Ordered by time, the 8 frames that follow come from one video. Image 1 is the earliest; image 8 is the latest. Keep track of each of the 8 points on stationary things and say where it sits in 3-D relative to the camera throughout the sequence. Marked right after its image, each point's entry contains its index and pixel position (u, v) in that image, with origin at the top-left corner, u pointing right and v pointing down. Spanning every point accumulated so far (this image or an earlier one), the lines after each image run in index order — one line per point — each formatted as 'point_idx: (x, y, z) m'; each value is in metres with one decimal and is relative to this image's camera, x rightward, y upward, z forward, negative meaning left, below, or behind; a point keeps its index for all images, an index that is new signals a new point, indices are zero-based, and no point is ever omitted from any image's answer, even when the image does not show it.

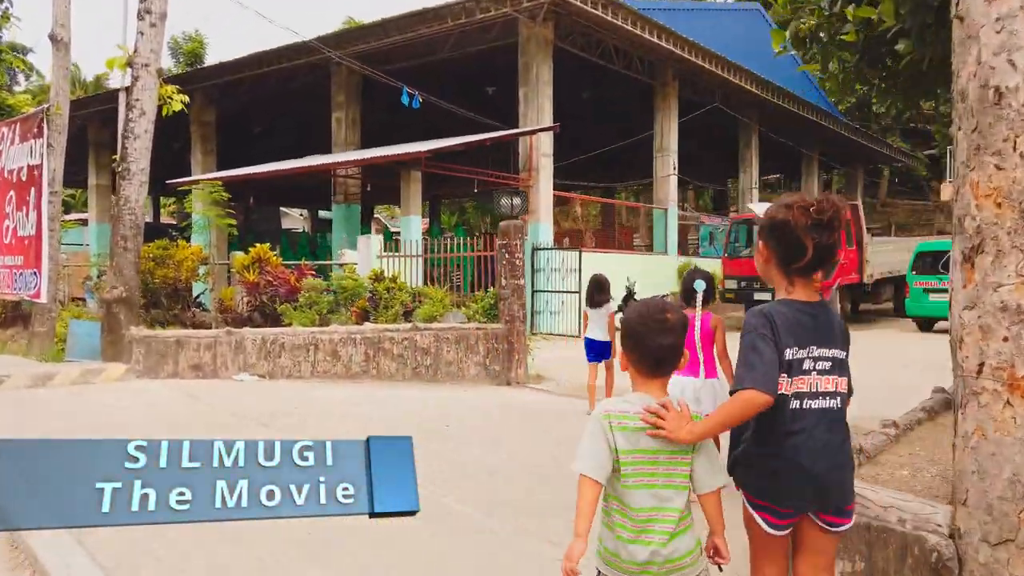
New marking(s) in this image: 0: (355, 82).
0: (-3.8, +4.9, +18.3) m
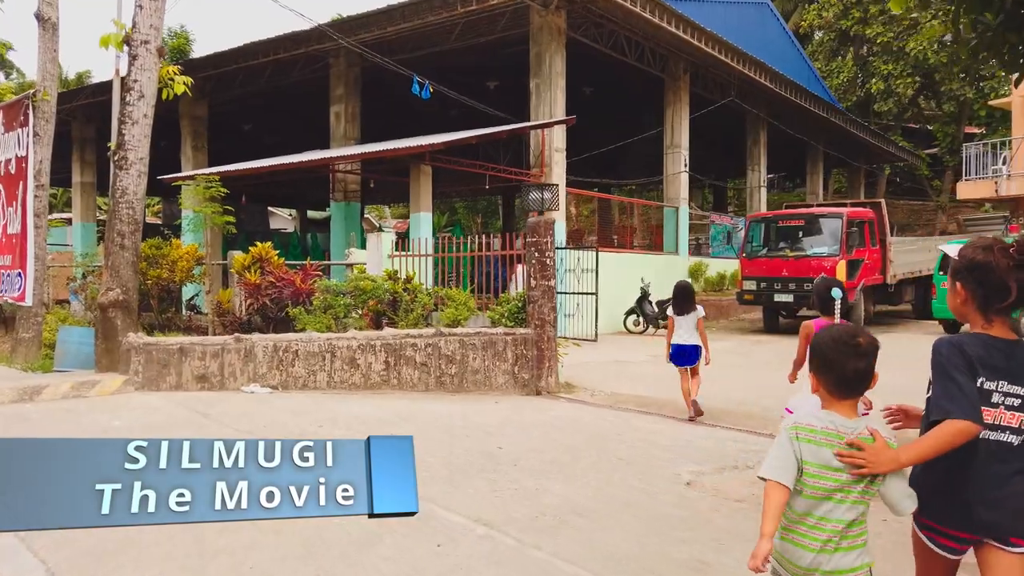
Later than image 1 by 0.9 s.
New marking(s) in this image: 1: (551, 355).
0: (-3.6, +4.9, +17.6) m
1: (+0.4, -0.7, +8.6) m
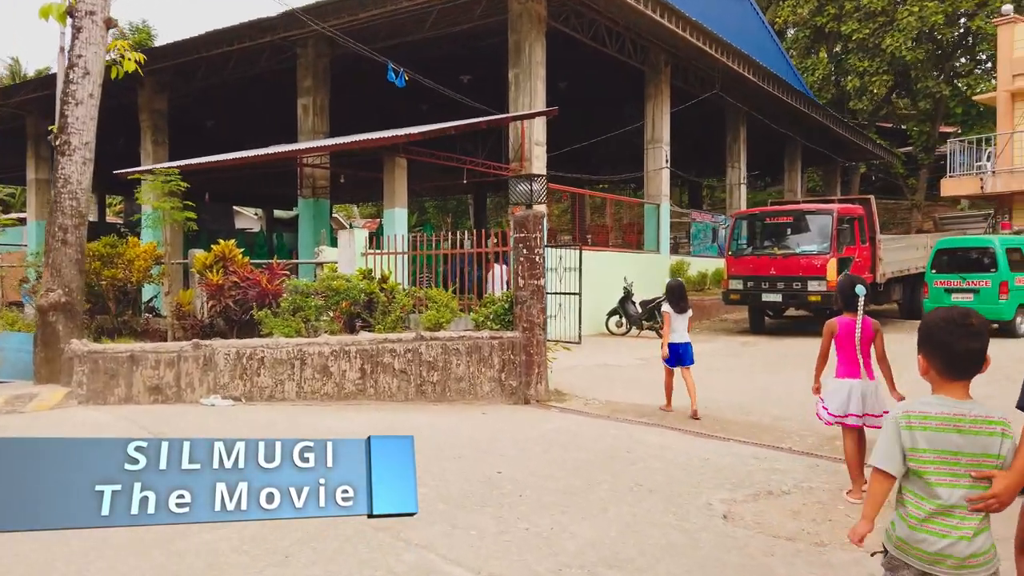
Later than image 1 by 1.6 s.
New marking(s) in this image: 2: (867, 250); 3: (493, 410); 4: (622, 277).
0: (-4.1, +4.9, +16.7) m
1: (+0.3, -0.7, +8.0) m
2: (+7.0, +0.8, +15.1) m
3: (-0.2, -1.2, +7.5) m
4: (+2.4, +0.2, +16.7) m
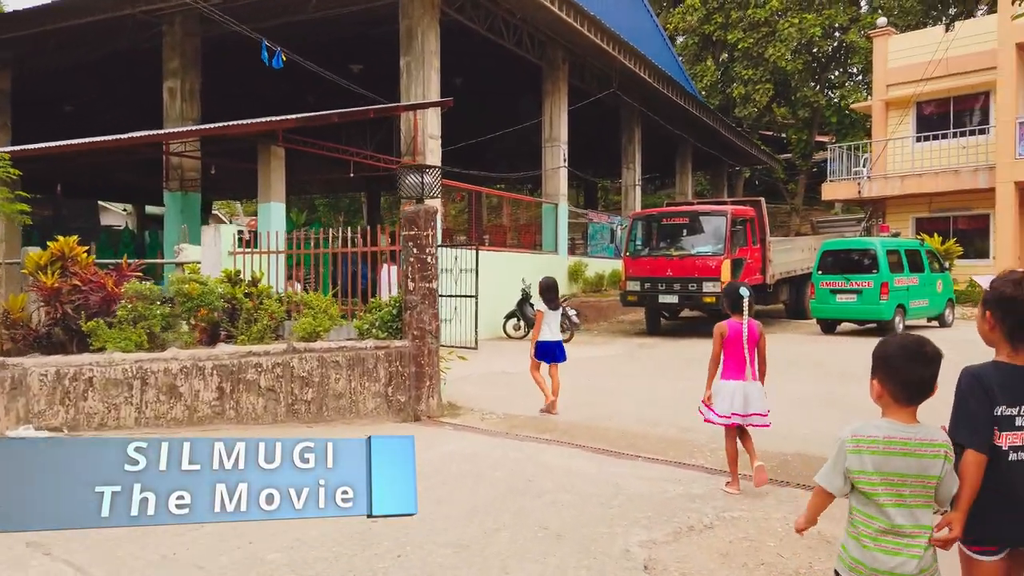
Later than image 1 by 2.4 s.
0: (-6.4, +4.8, +15.3) m
1: (-0.7, -0.8, +7.2) m
2: (+4.9, +0.7, +15.2) m
3: (-1.2, -1.2, +6.7) m
4: (+0.2, +0.2, +16.1) m
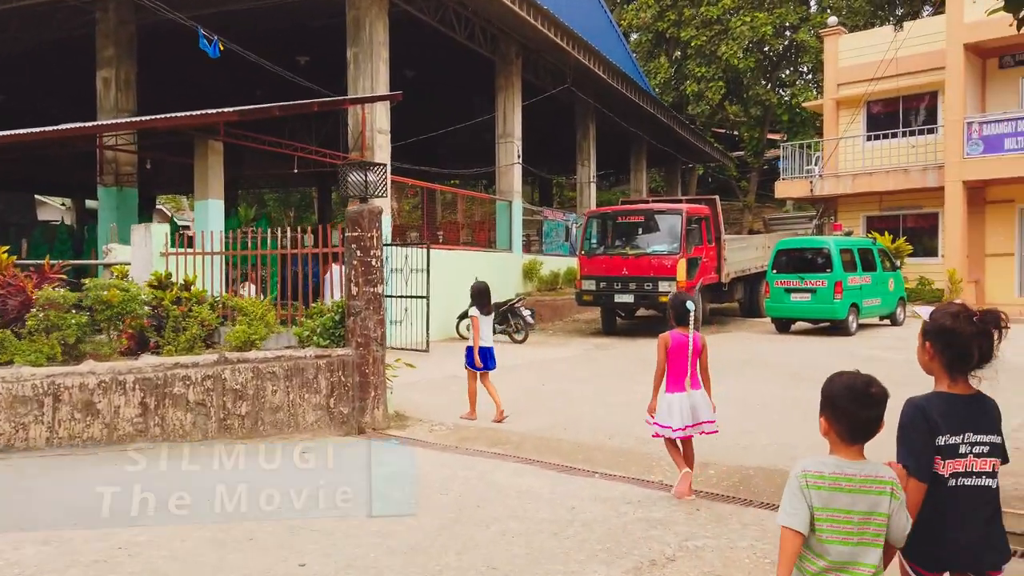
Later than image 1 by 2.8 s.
0: (-7.3, +4.8, +14.5) m
1: (-1.2, -0.8, +6.8) m
2: (+4.0, +0.8, +15.1) m
3: (-1.6, -1.3, +6.3) m
4: (-0.8, +0.2, +15.7) m
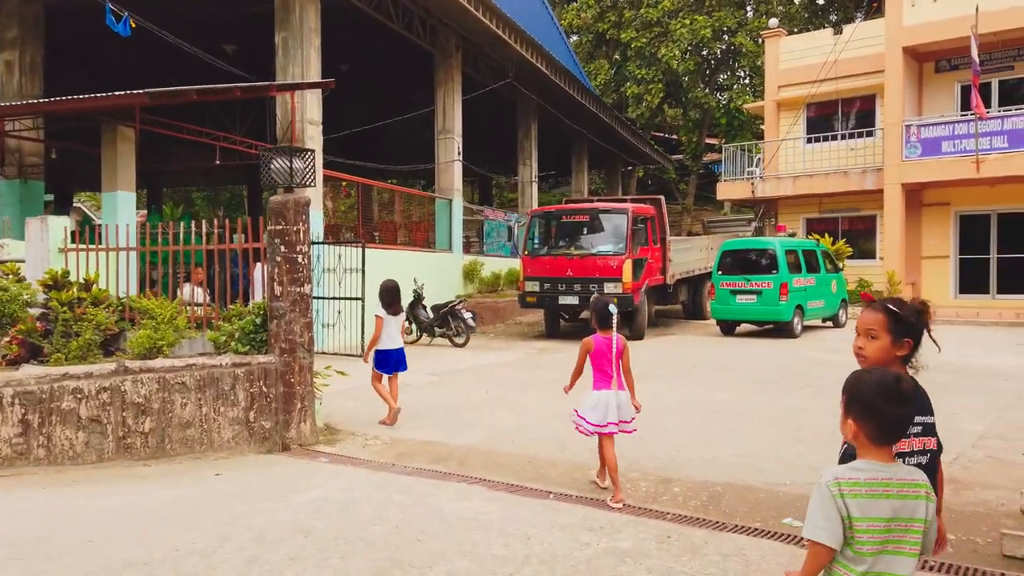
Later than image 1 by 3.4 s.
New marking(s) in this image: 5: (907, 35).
0: (-8.3, +4.8, +13.3) m
1: (-1.7, -0.8, +6.1) m
2: (+2.9, +0.7, +14.8) m
3: (-2.0, -1.3, +5.5) m
4: (-2.0, +0.2, +15.0) m
5: (+8.6, +5.5, +16.7) m
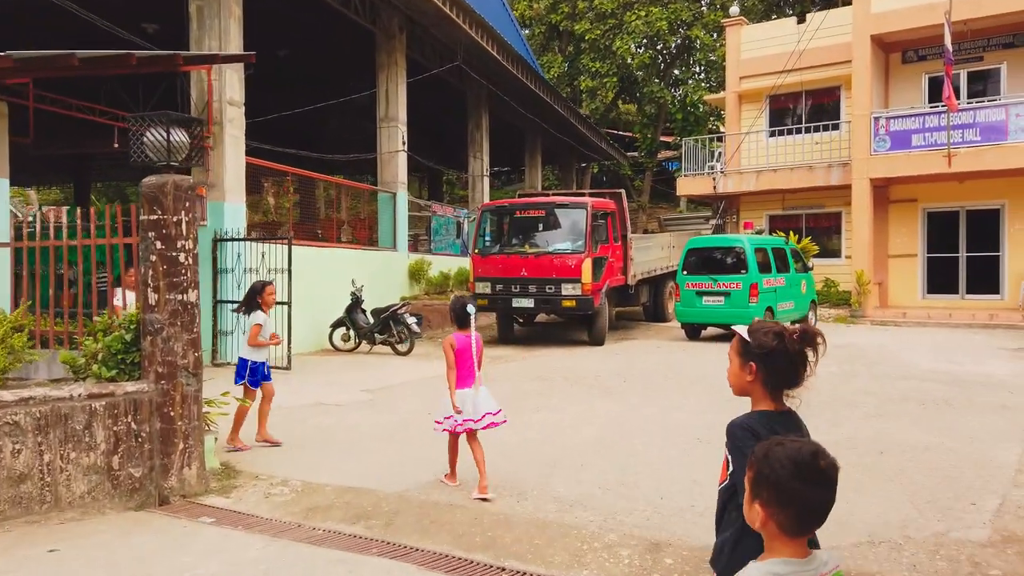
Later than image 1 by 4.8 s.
0: (-9.1, +4.8, +11.5) m
1: (-2.0, -0.8, +4.7) m
2: (+1.9, +0.7, +13.7) m
3: (-2.3, -1.3, +4.2) m
4: (-2.9, +0.2, +13.6) m
5: (+7.6, +5.5, +16.0) m
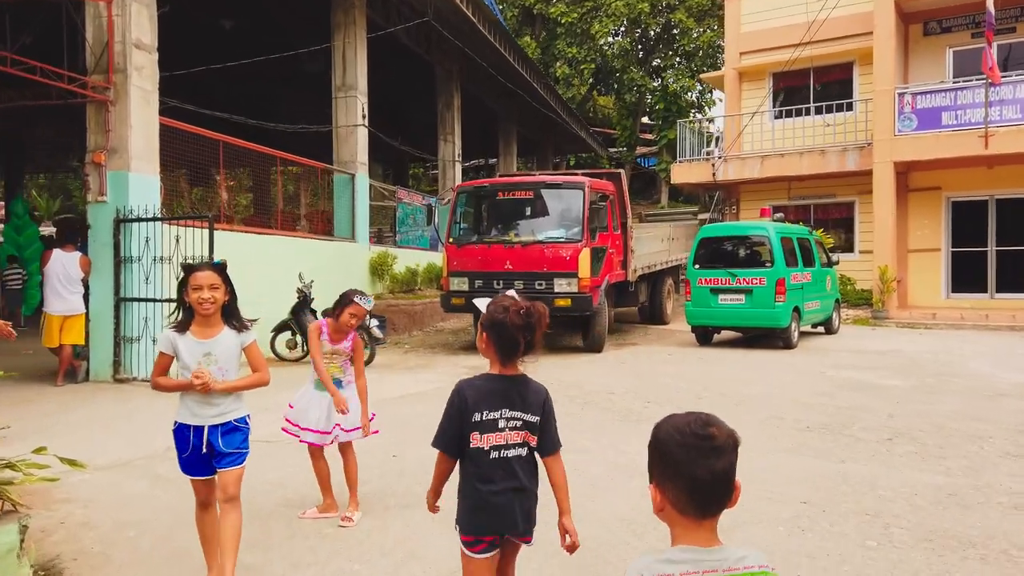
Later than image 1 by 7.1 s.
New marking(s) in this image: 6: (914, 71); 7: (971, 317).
0: (-9.3, +4.8, +9.0) m
1: (-1.9, -0.8, +2.5) m
2: (+1.6, +0.8, +11.7) m
3: (-2.2, -1.2, +1.9) m
4: (-3.2, +0.2, +11.4) m
5: (+7.2, +5.6, +14.2) m
6: (+8.1, +4.4, +15.3) m
7: (+8.2, -0.5, +13.6) m
